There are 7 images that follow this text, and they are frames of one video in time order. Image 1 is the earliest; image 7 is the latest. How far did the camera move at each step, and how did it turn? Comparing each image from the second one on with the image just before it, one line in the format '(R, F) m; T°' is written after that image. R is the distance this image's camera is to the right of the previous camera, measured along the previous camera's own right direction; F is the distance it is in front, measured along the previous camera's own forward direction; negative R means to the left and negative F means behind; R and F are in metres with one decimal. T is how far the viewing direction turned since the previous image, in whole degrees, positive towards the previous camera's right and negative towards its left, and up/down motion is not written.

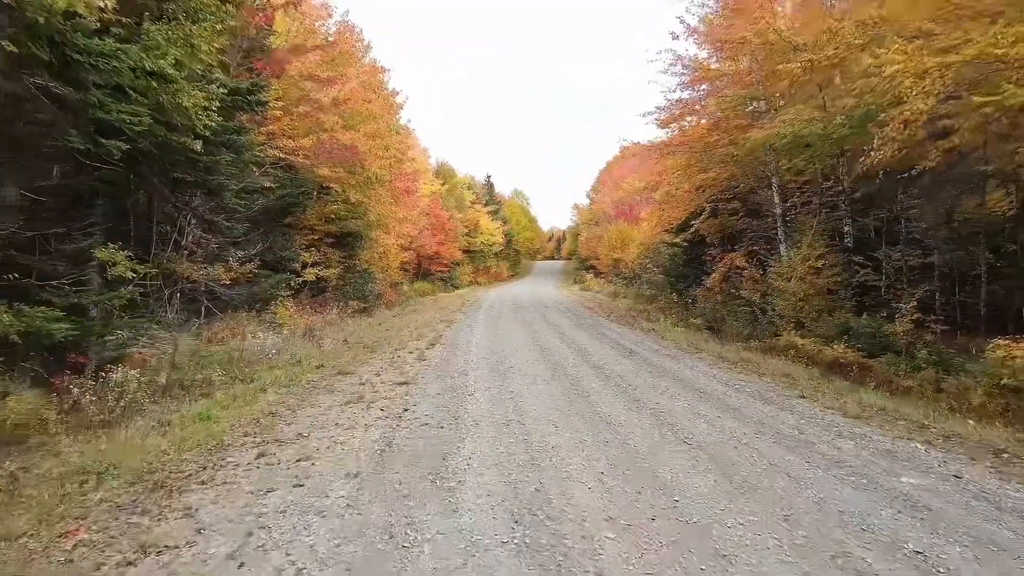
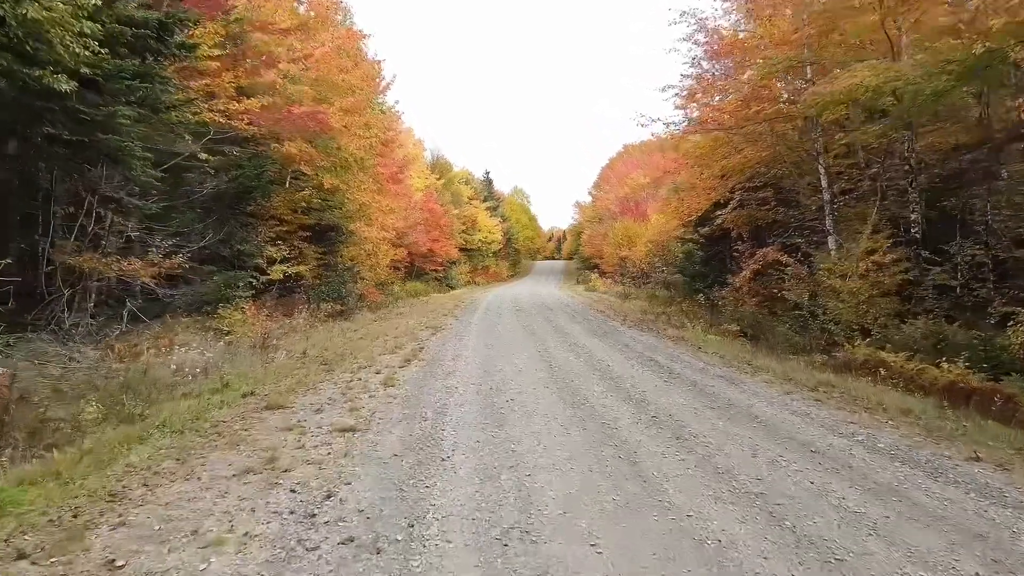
(0.0, +2.2) m; 0°
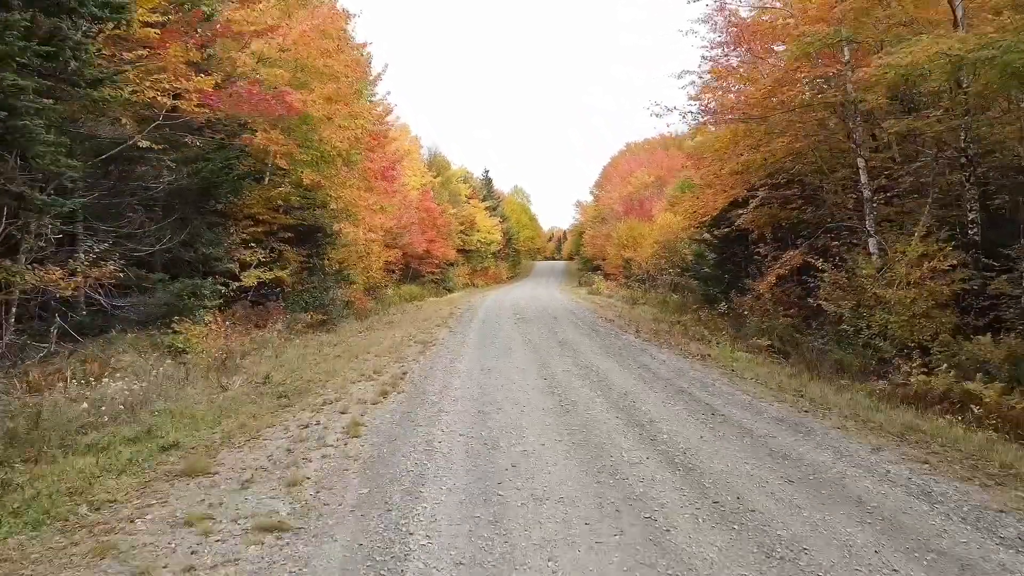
(0.0, +1.4) m; 0°
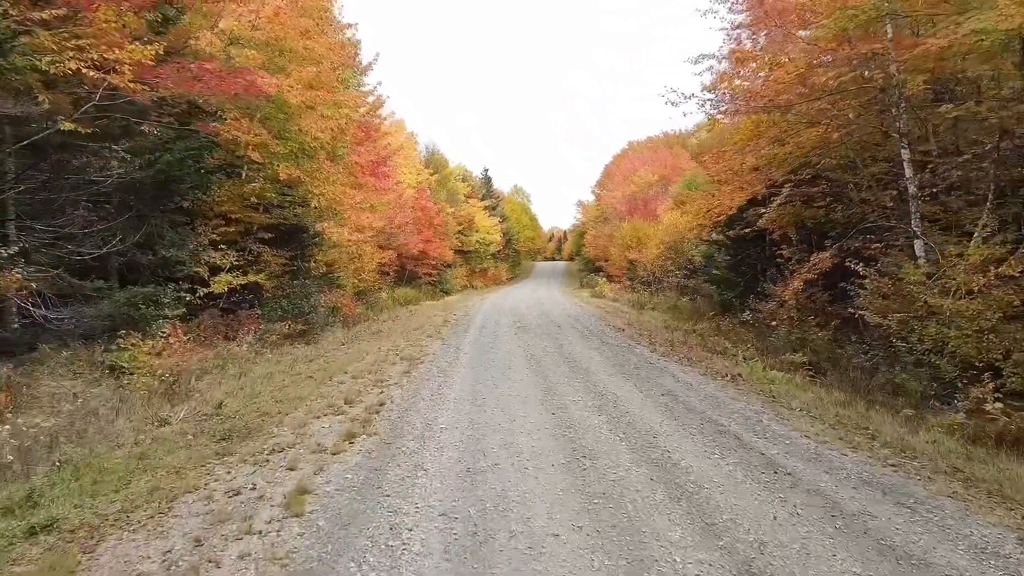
(0.0, +1.2) m; 0°
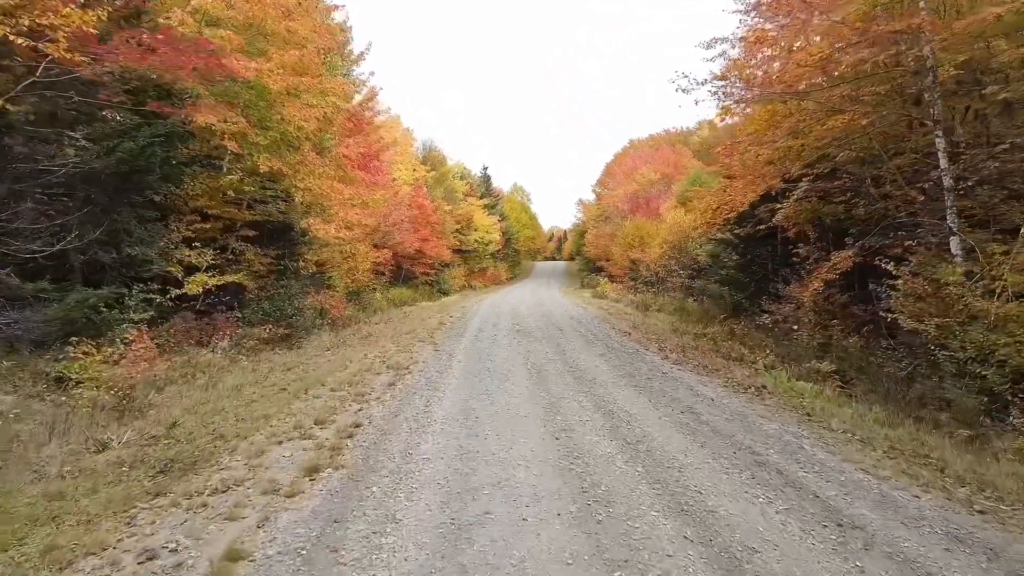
(0.0, +0.8) m; 0°
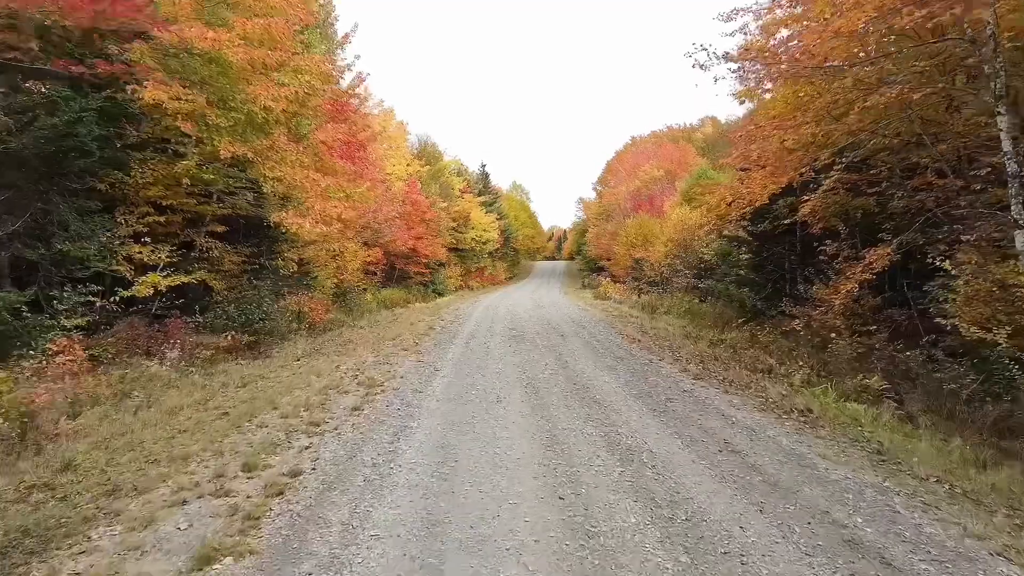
(+0.1, +1.2) m; 0°
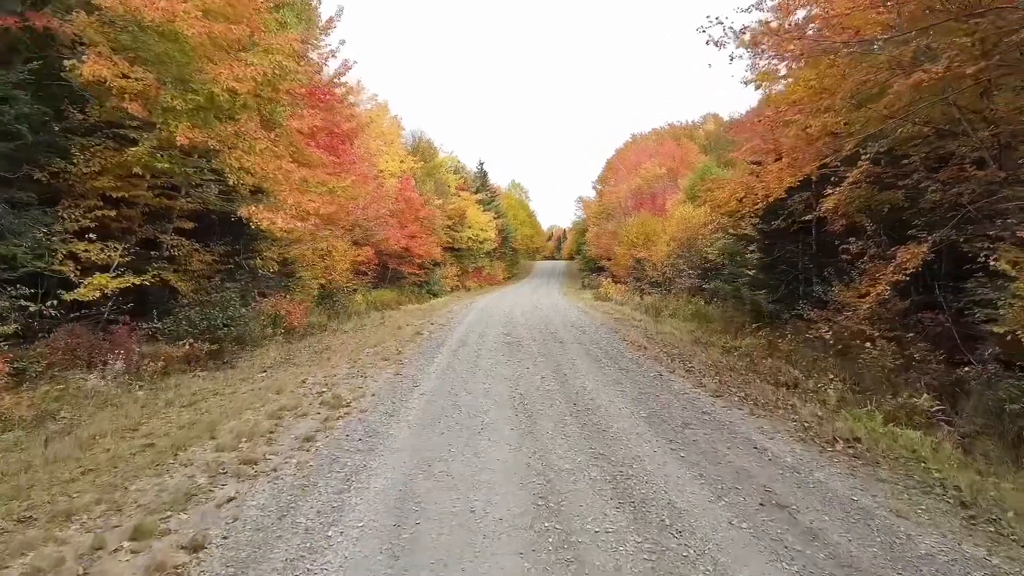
(+0.1, +1.0) m; 0°
